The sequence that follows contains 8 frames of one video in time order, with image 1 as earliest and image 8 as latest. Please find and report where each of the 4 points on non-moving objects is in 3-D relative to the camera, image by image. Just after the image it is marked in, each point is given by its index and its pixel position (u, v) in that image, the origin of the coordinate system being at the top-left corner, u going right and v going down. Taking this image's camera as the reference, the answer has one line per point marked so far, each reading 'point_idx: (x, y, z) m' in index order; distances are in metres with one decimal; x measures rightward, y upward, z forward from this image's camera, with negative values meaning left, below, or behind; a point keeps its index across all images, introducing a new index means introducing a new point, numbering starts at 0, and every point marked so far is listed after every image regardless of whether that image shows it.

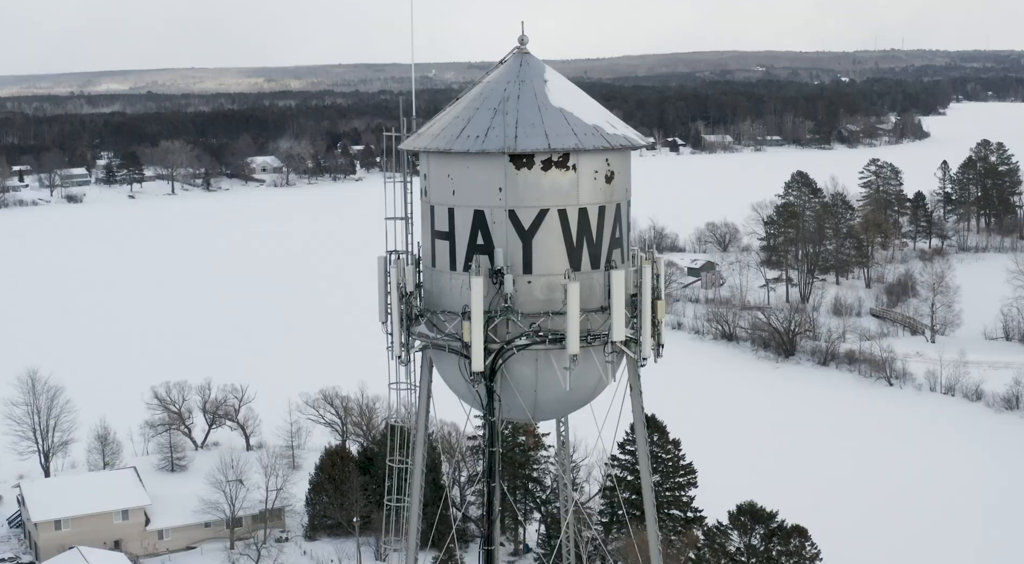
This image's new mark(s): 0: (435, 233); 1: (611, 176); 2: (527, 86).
0: (-1.1, +0.6, +15.7) m
1: (+1.4, +1.4, +15.7) m
2: (+0.2, +2.8, +15.9) m
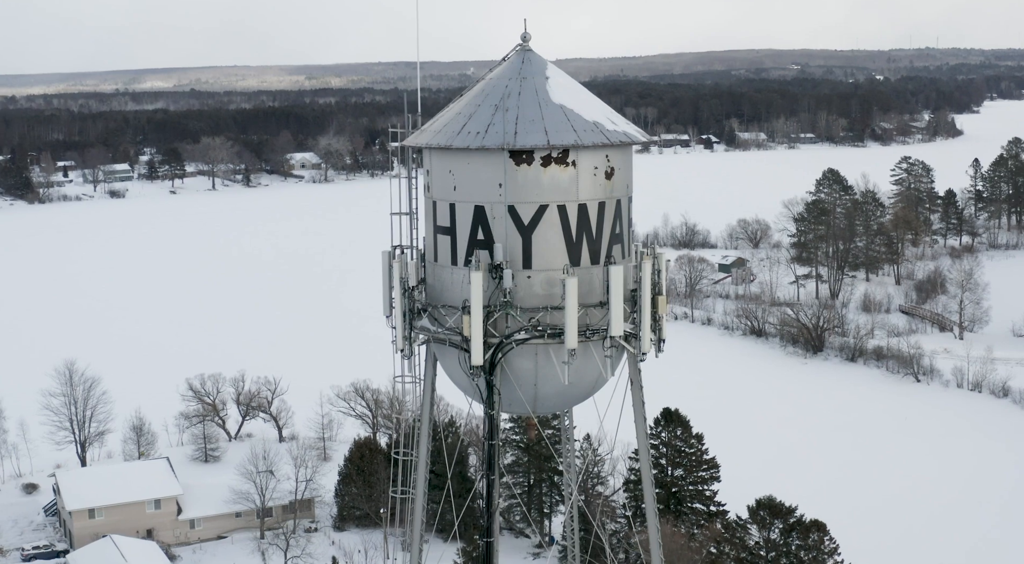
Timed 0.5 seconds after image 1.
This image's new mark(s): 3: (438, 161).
0: (-1.1, +0.6, +16.0) m
1: (+1.4, +1.5, +15.9) m
2: (+0.2, +2.9, +16.1) m
3: (-1.1, +1.7, +15.8) m
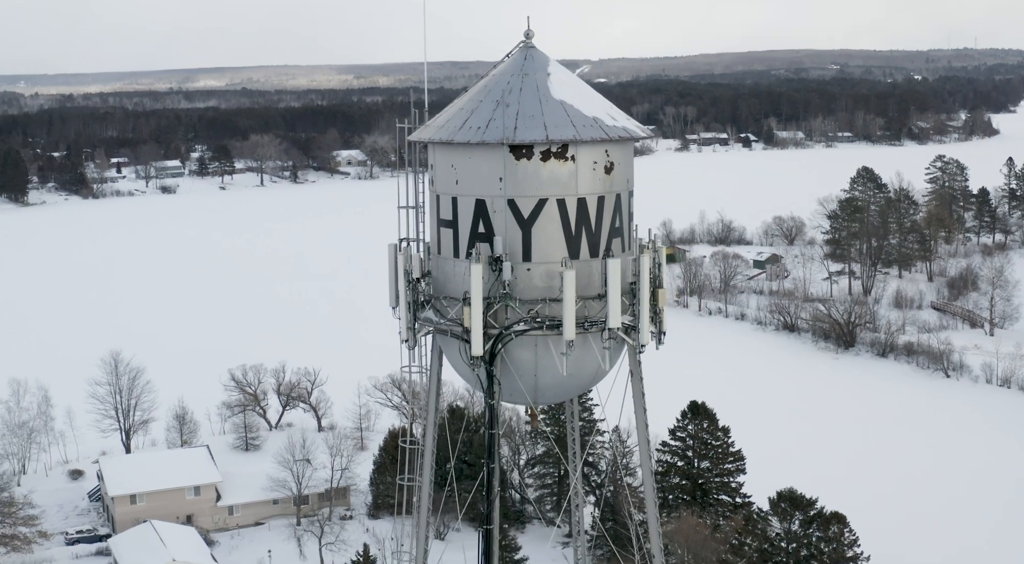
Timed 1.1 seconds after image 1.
0: (-1.1, +0.8, +16.6) m
1: (+1.5, +1.6, +16.4) m
2: (+0.3, +3.0, +16.7) m
3: (-1.1, +1.8, +16.4) m
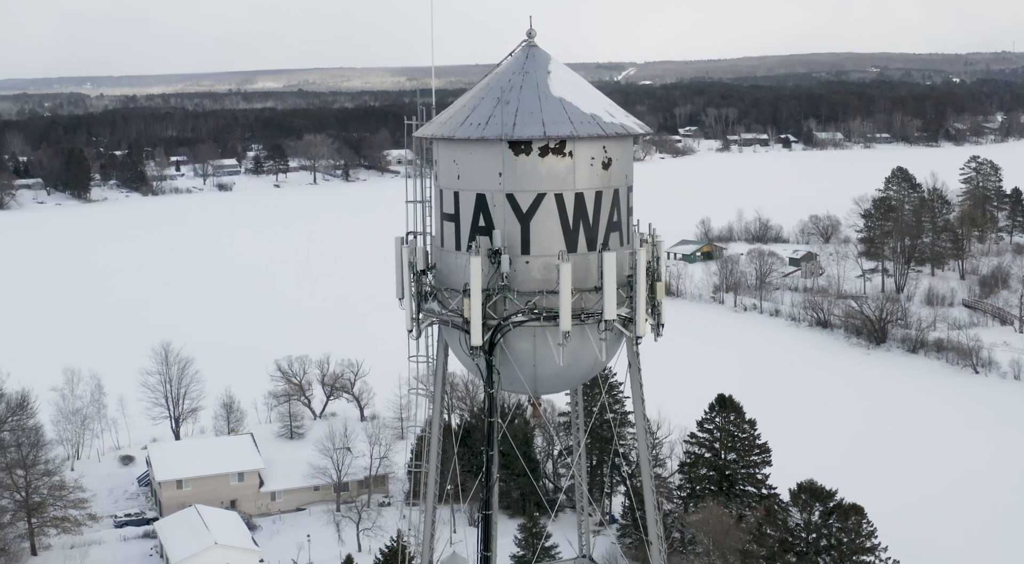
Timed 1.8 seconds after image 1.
0: (-1.1, +1.0, +17.7) m
1: (+1.5, +1.8, +17.4) m
2: (+0.3, +3.2, +17.7) m
3: (-1.1, +2.0, +17.5) m
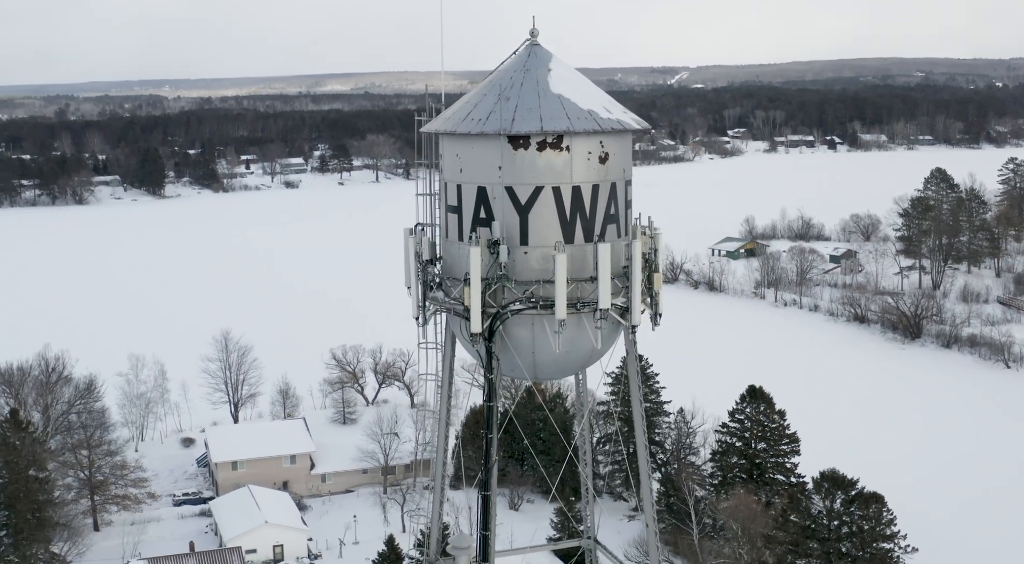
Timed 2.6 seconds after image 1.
0: (-1.0, +1.3, +19.3) m
1: (+1.5, +2.1, +18.8) m
2: (+0.4, +3.5, +19.2) m
3: (-1.1, +2.3, +19.1) m
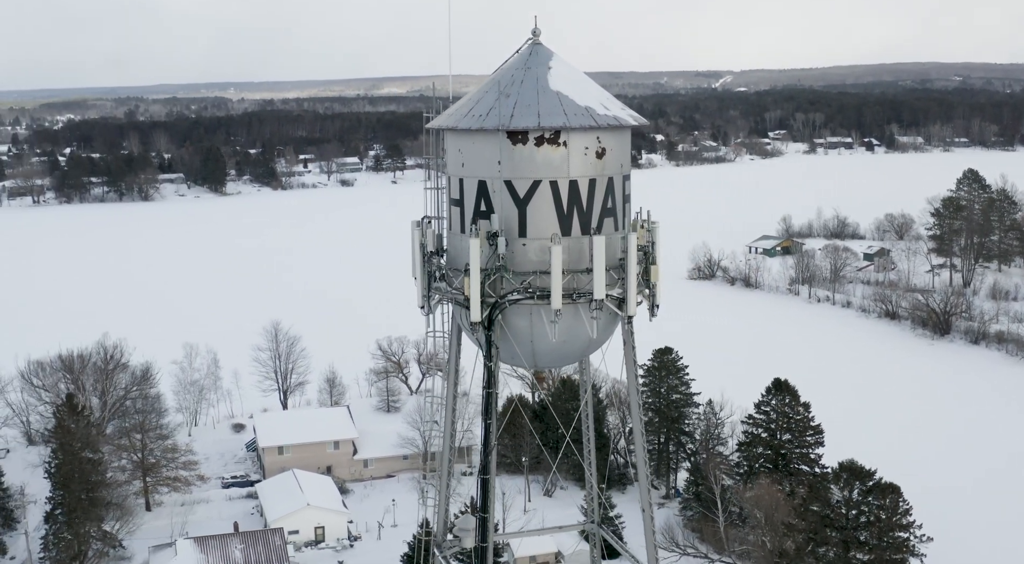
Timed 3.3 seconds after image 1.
0: (-1.0, +1.6, +20.8) m
1: (+1.5, +2.3, +20.1) m
2: (+0.4, +3.7, +20.6) m
3: (-1.0, +2.6, +20.6) m
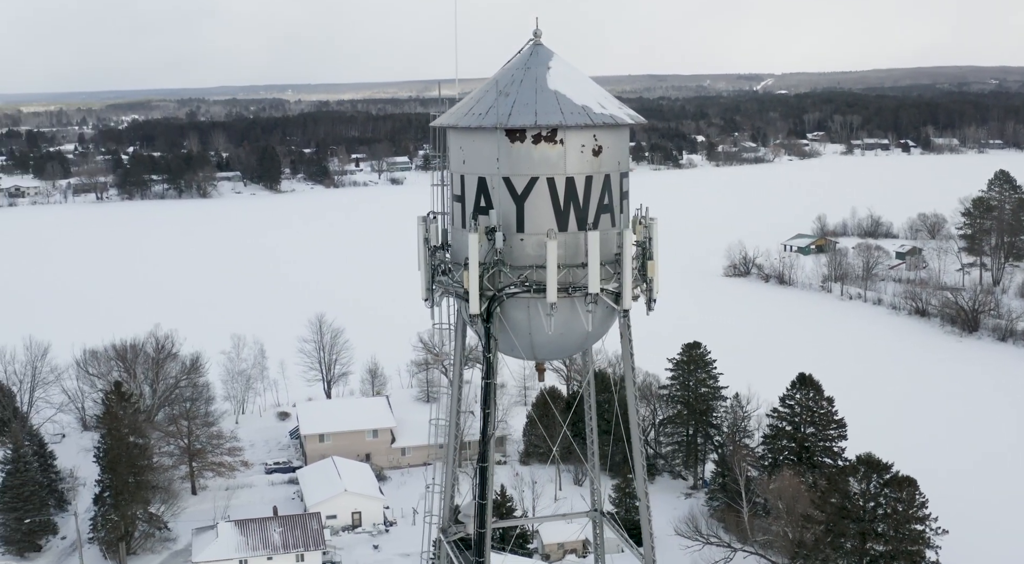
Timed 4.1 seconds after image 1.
0: (-1.0, +1.8, +22.1) m
1: (+1.5, +2.5, +21.3) m
2: (+0.5, +3.9, +21.8) m
3: (-1.0, +2.8, +21.9) m
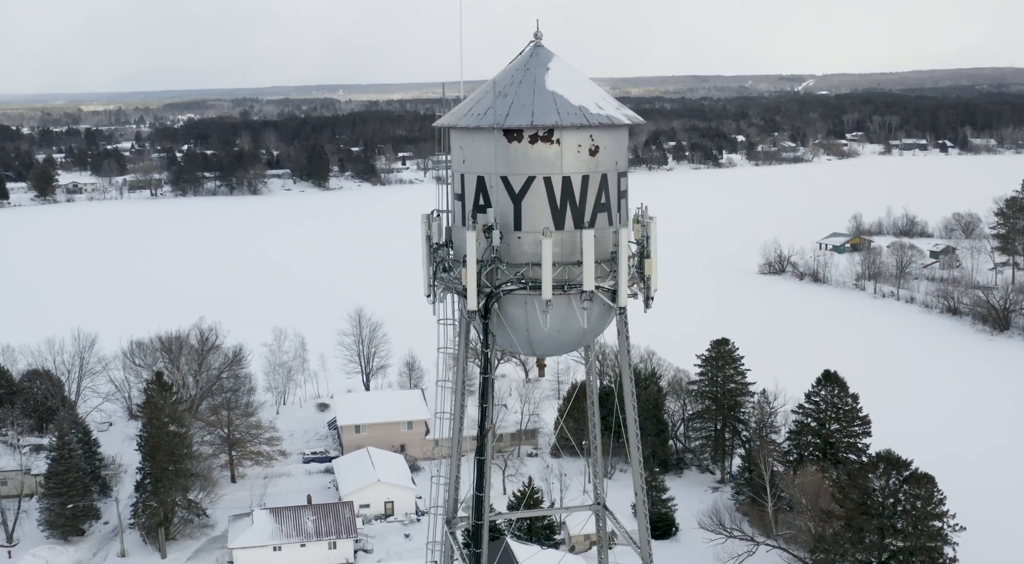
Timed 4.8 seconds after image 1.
0: (-0.9, +1.9, +22.9) m
1: (+1.5, +2.6, +22.0) m
2: (+0.5, +4.0, +22.6) m
3: (-0.9, +2.9, +22.7) m
